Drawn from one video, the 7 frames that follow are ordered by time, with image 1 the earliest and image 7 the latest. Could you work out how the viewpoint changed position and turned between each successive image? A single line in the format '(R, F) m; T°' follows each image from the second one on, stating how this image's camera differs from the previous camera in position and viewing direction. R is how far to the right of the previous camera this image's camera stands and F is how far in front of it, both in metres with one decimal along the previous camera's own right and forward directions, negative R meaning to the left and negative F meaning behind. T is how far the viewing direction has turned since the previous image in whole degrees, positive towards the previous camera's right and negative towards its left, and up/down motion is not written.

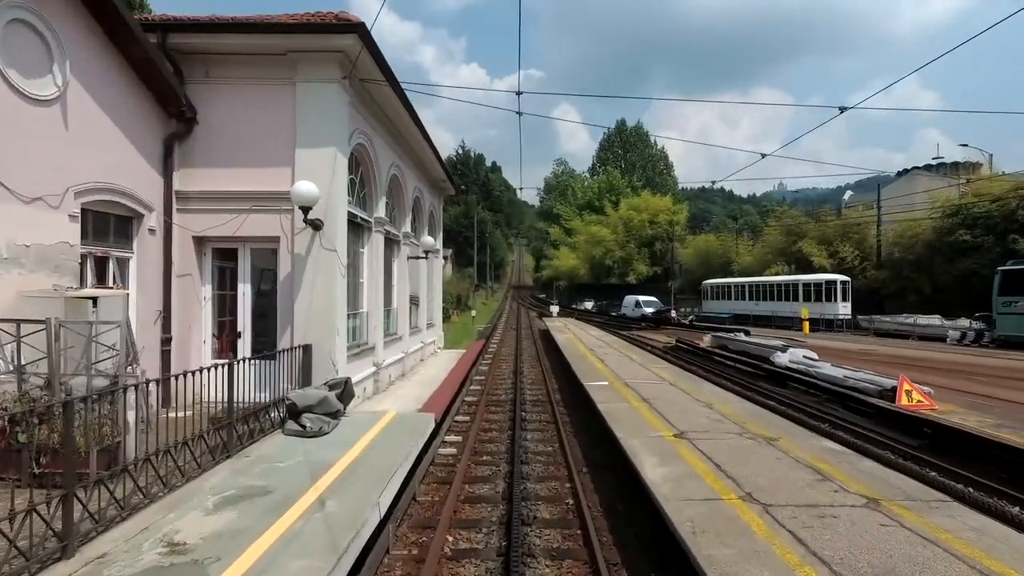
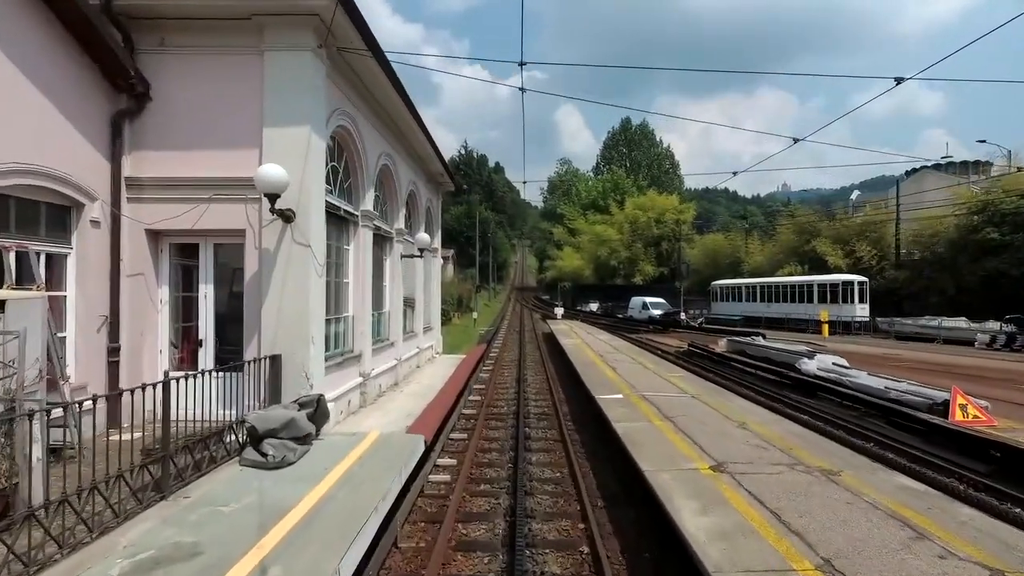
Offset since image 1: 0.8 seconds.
(0.0, +1.3) m; 0°
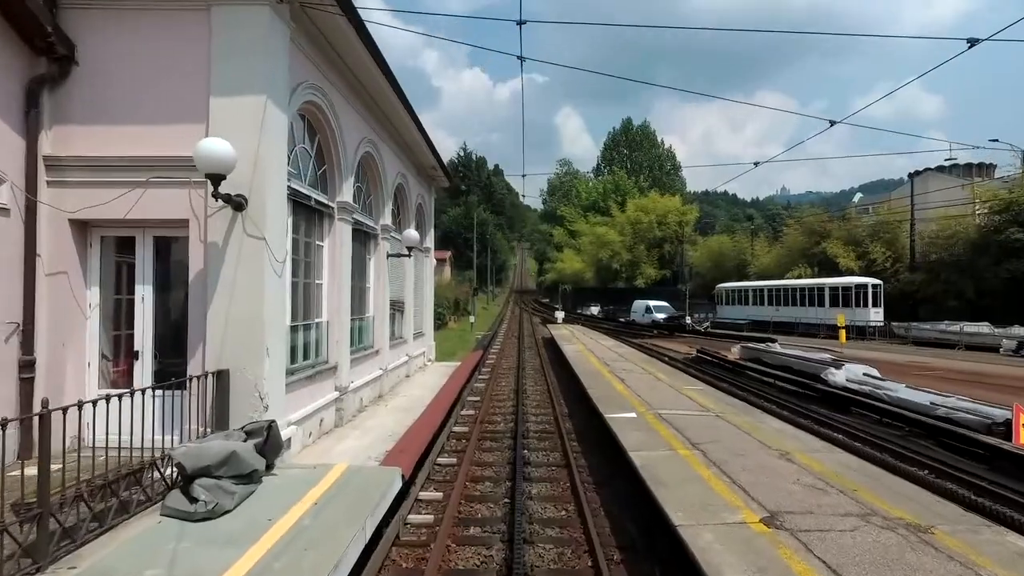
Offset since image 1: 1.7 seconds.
(0.0, +1.3) m; 0°
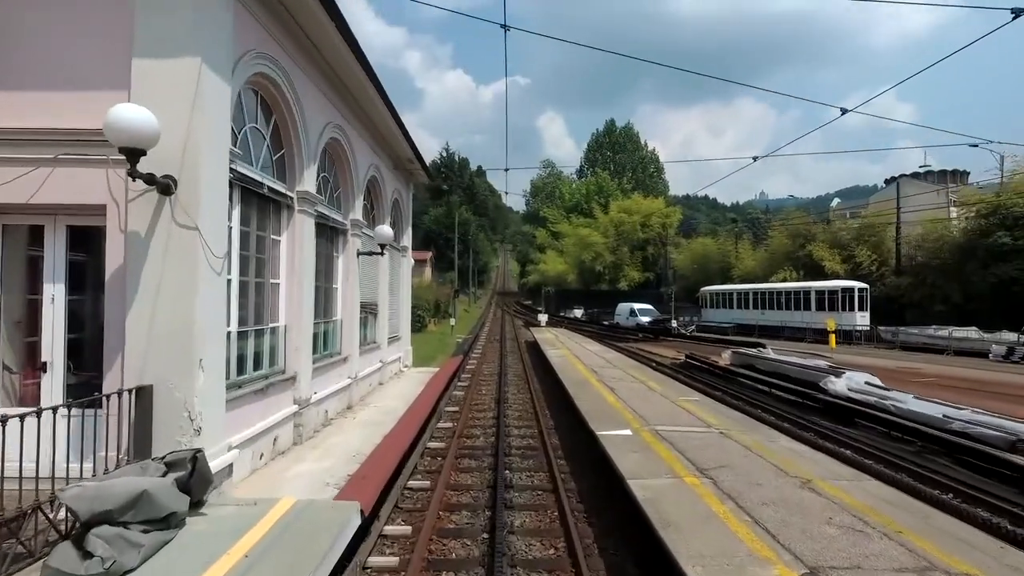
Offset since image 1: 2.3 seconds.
(0.0, +1.0) m; +2°
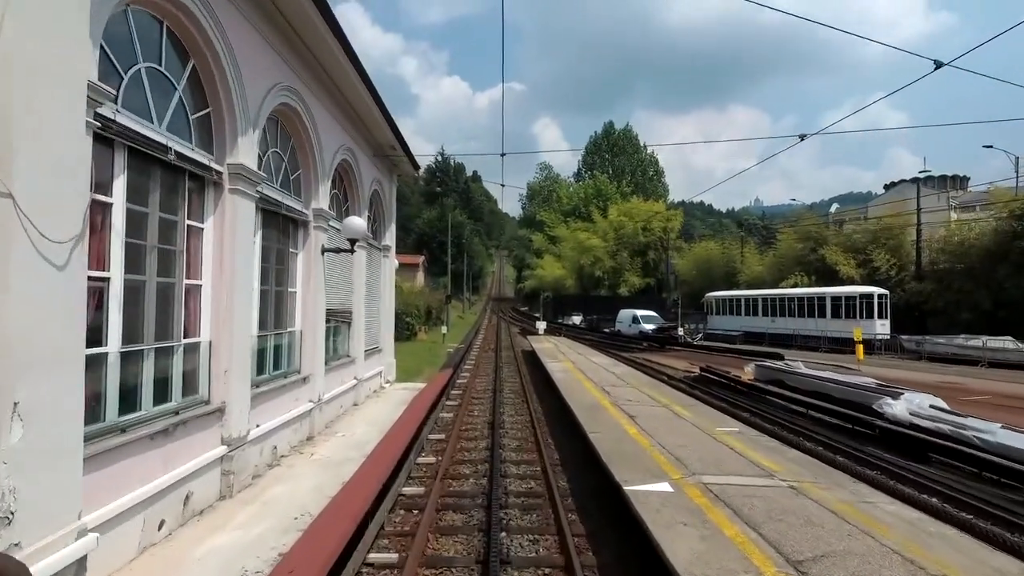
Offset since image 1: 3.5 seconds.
(0.0, +2.0) m; 0°
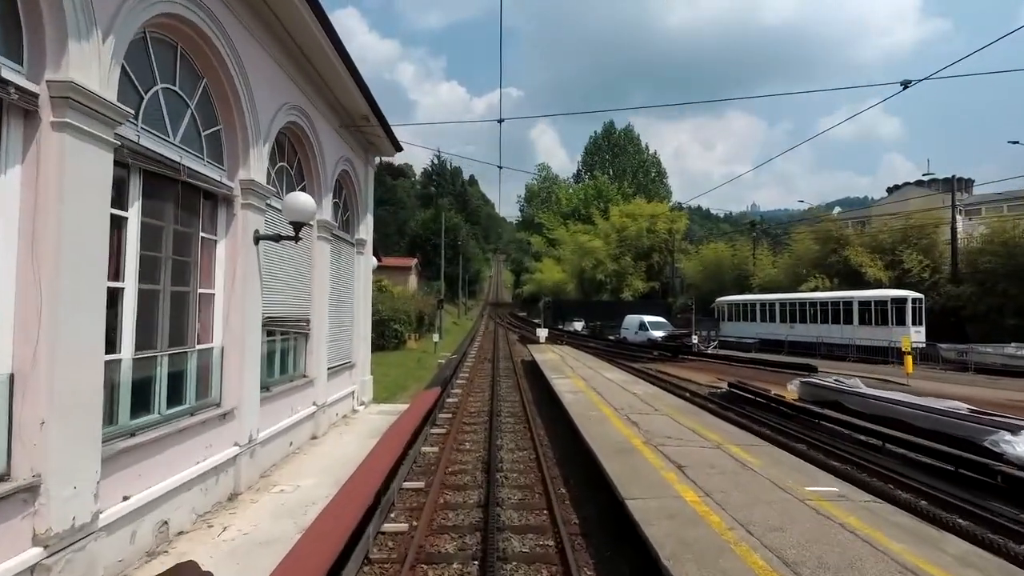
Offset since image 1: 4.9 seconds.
(-0.1, +2.6) m; 0°
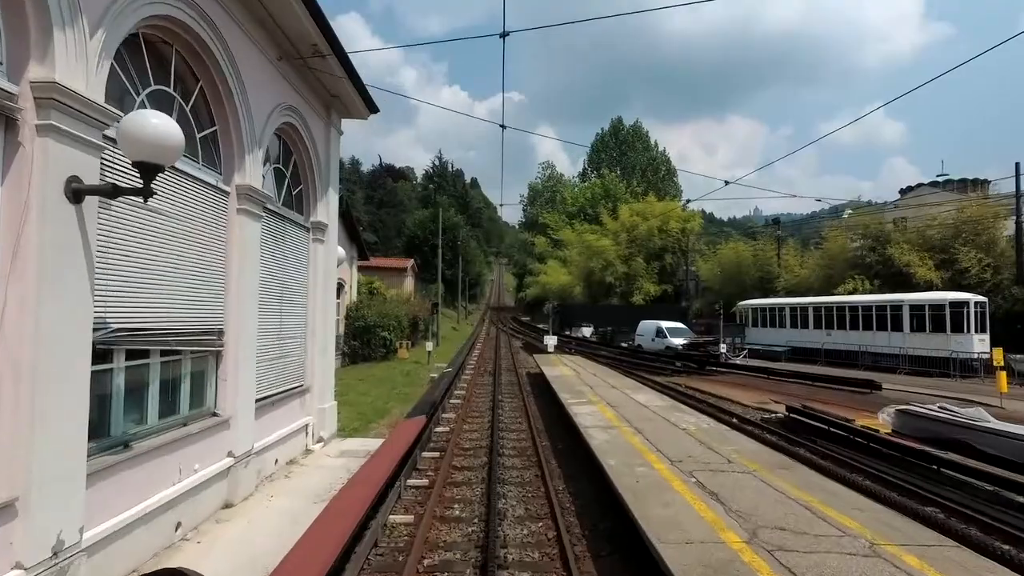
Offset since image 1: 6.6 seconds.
(-0.1, +3.1) m; 0°
